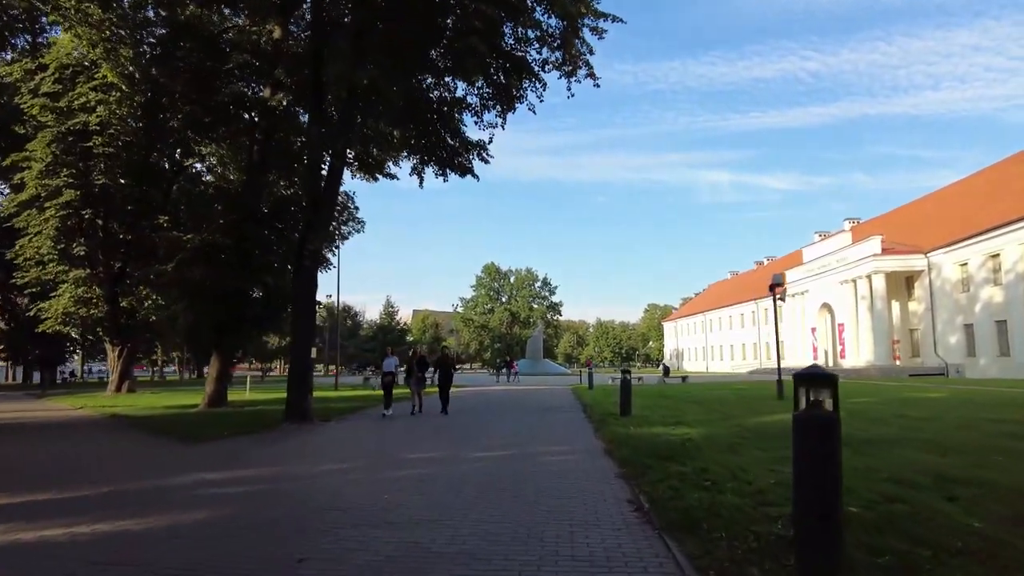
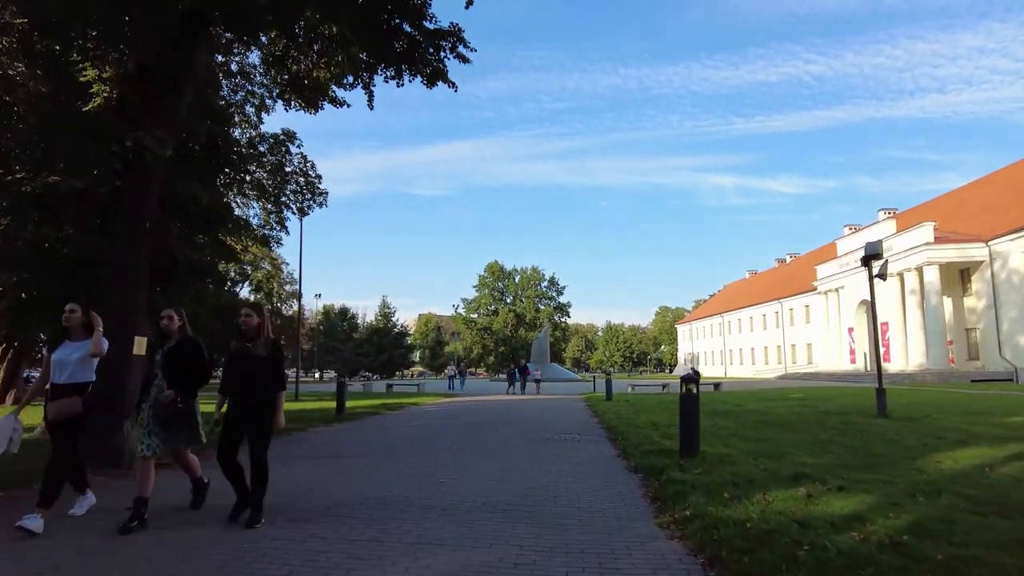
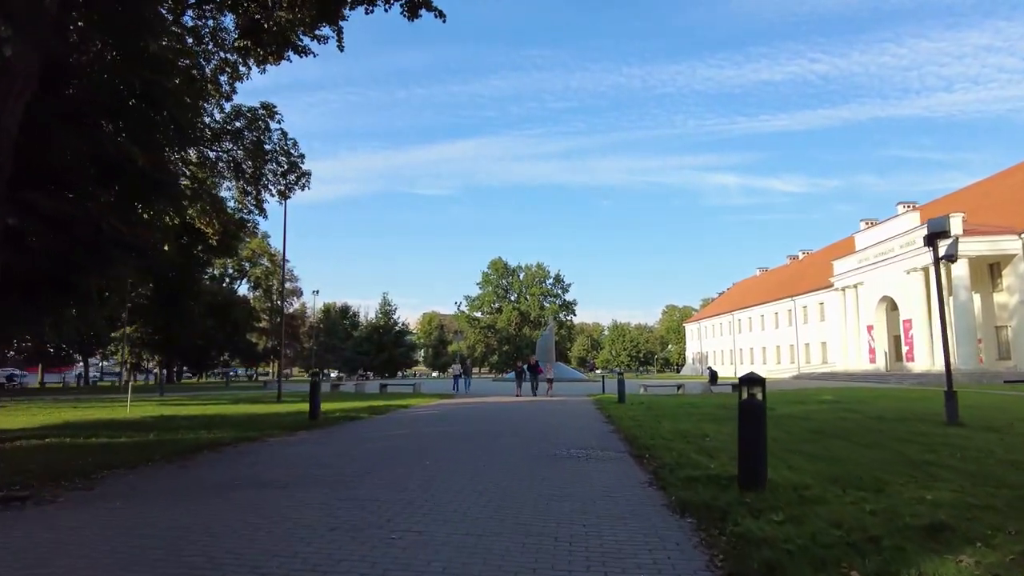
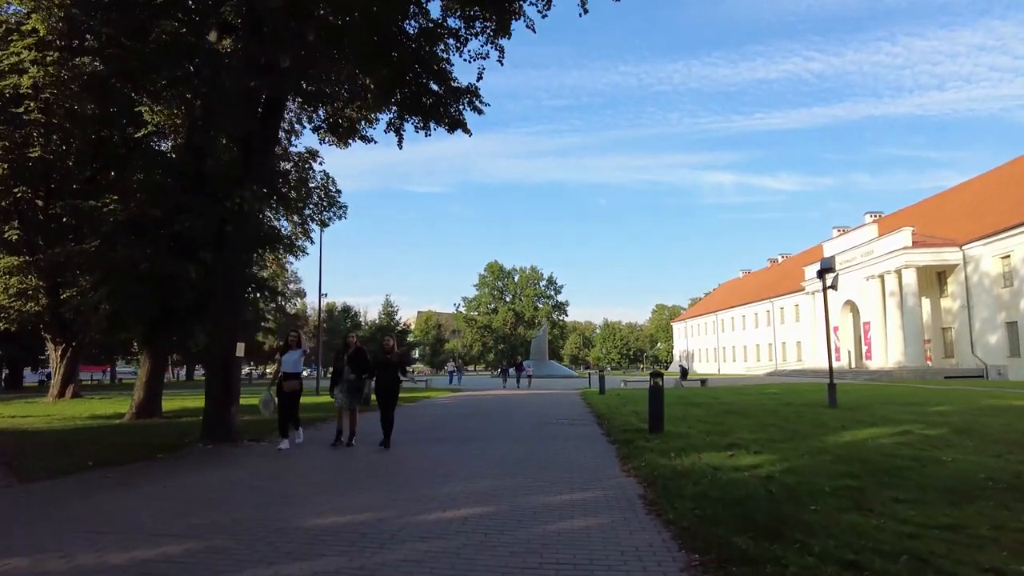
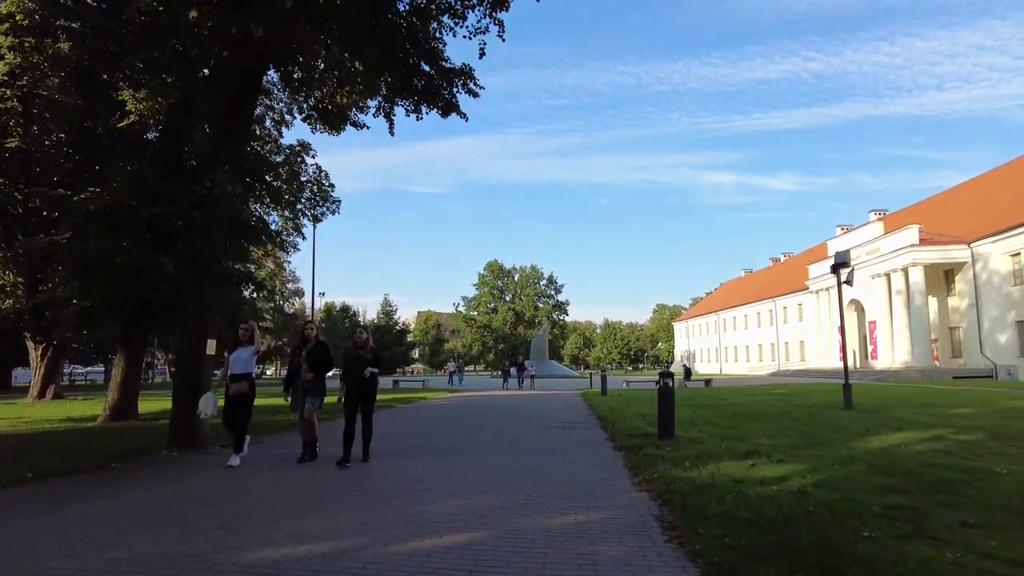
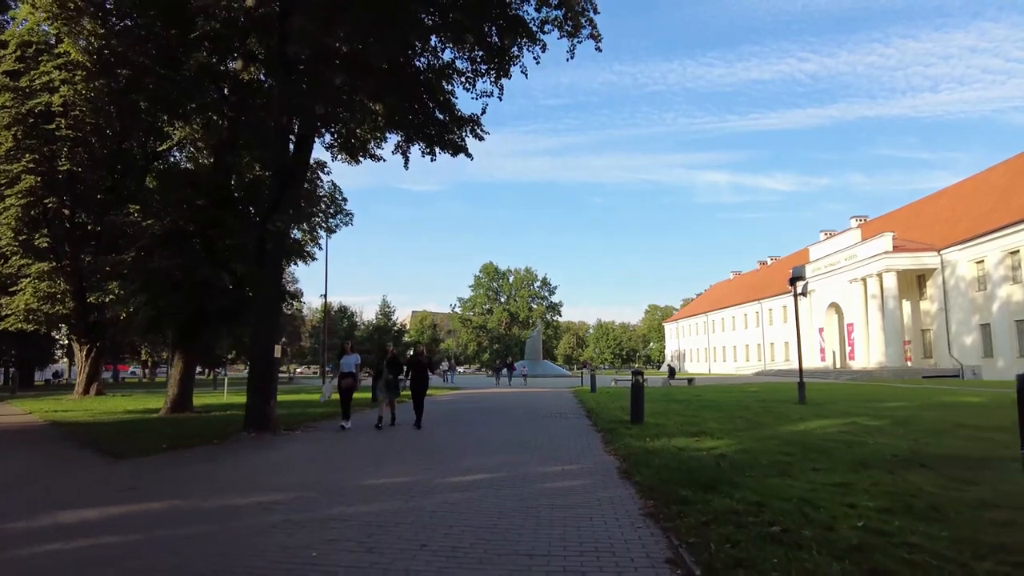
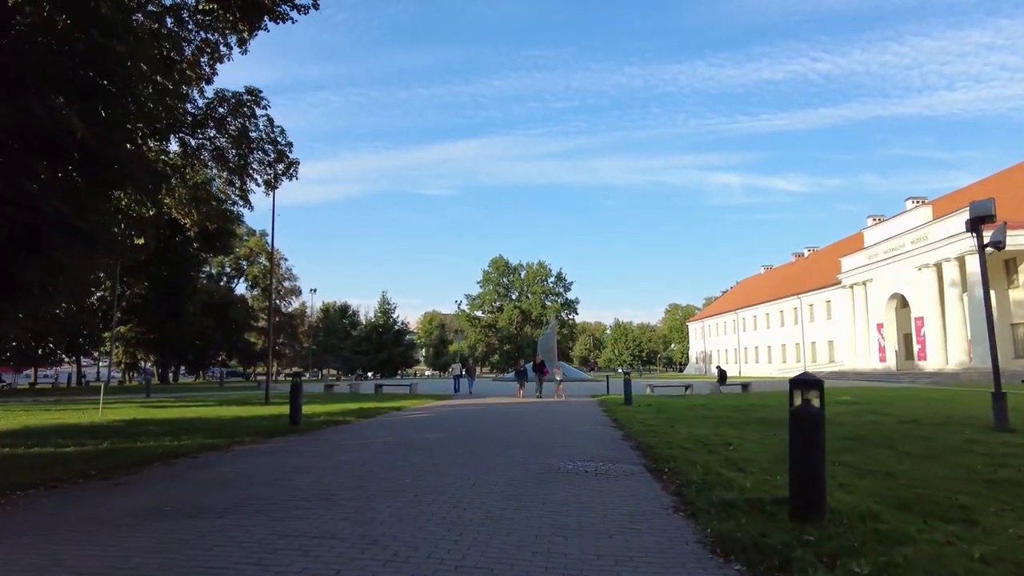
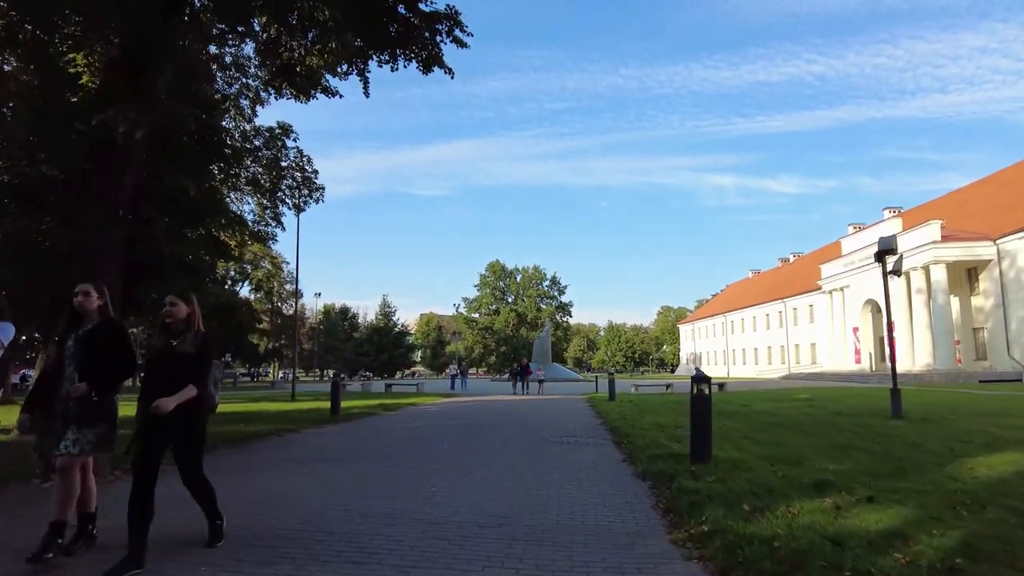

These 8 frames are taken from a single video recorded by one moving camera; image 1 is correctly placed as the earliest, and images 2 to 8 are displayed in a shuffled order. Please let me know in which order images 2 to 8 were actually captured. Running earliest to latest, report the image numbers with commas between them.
6, 4, 5, 2, 8, 3, 7
